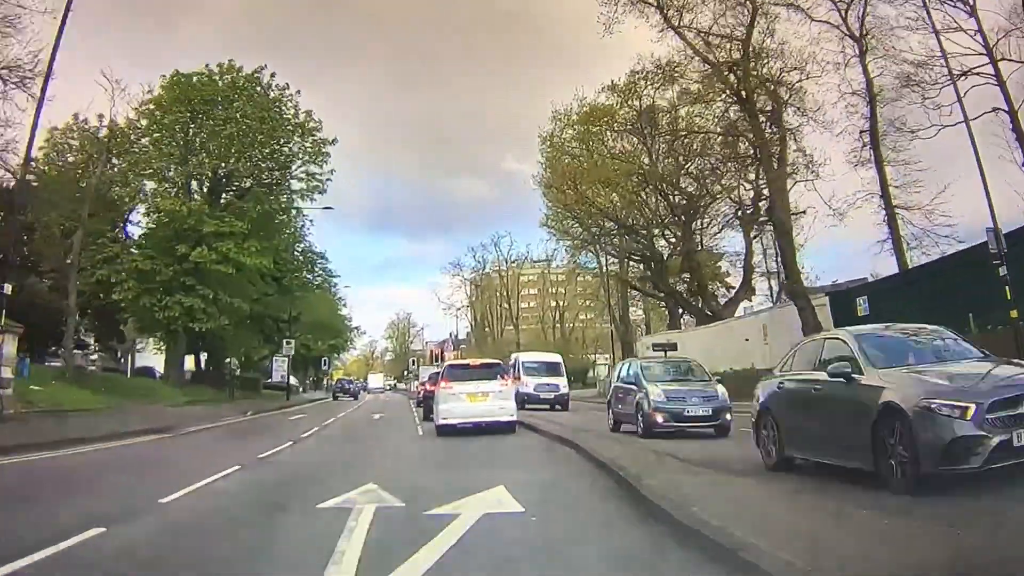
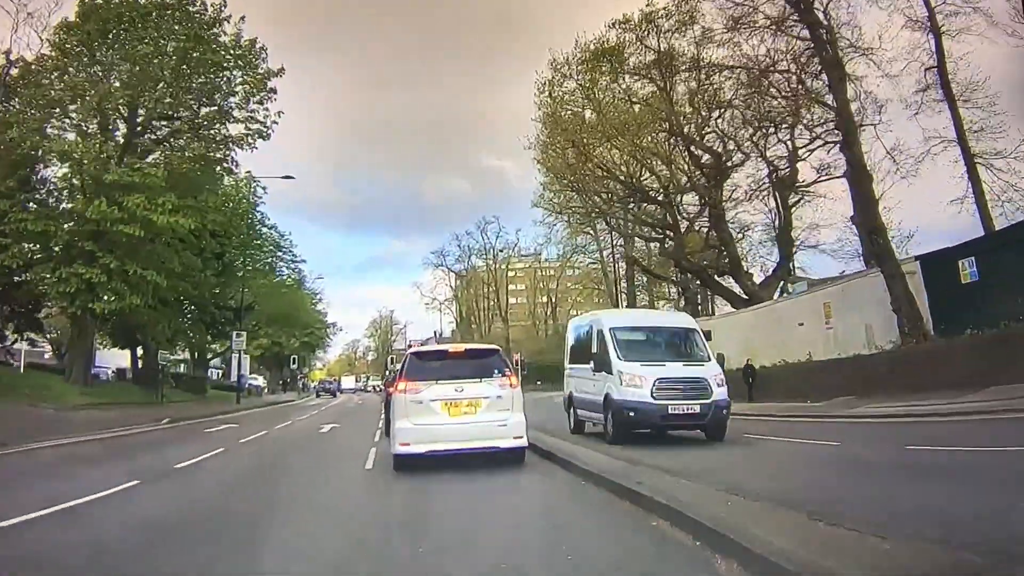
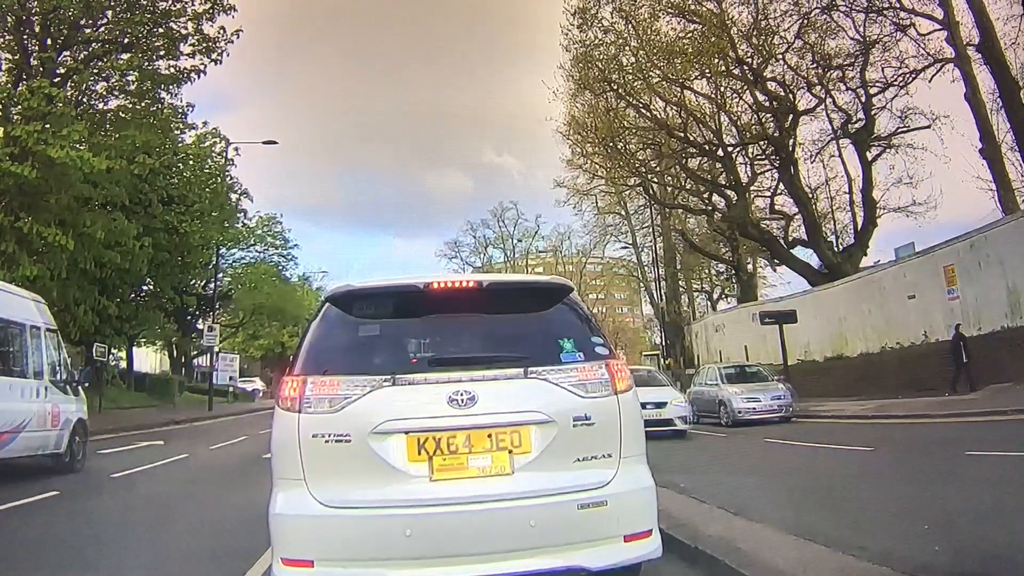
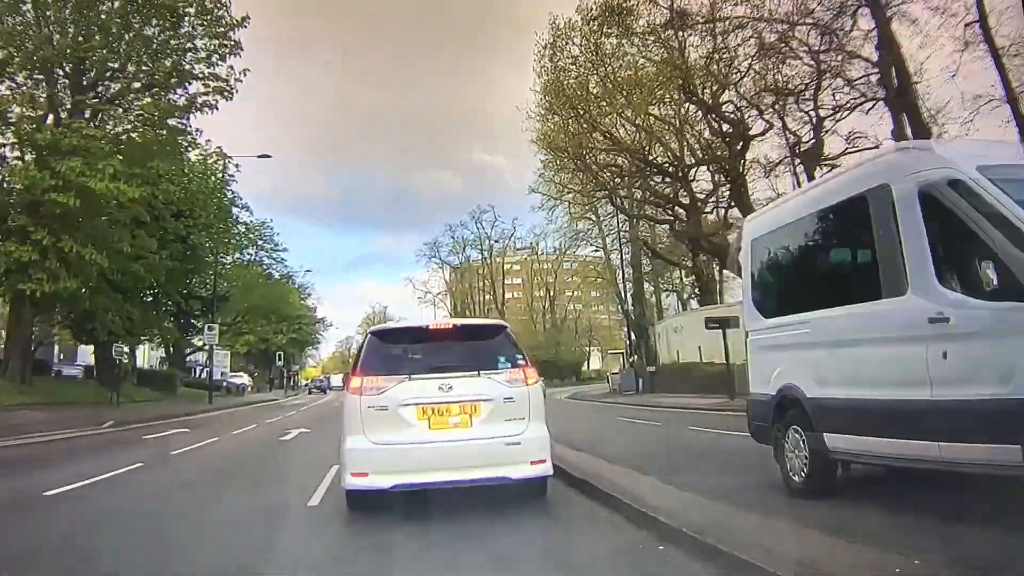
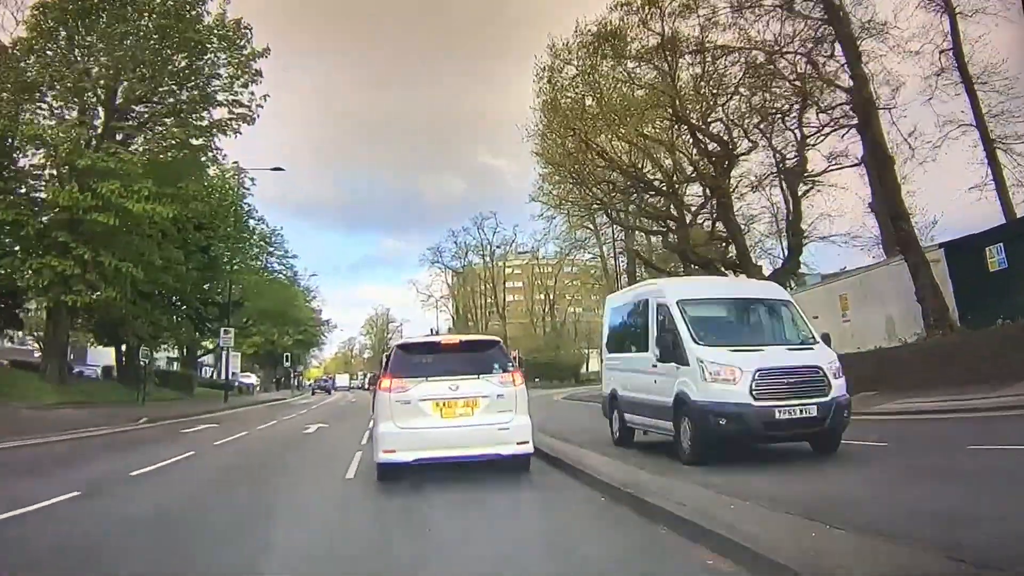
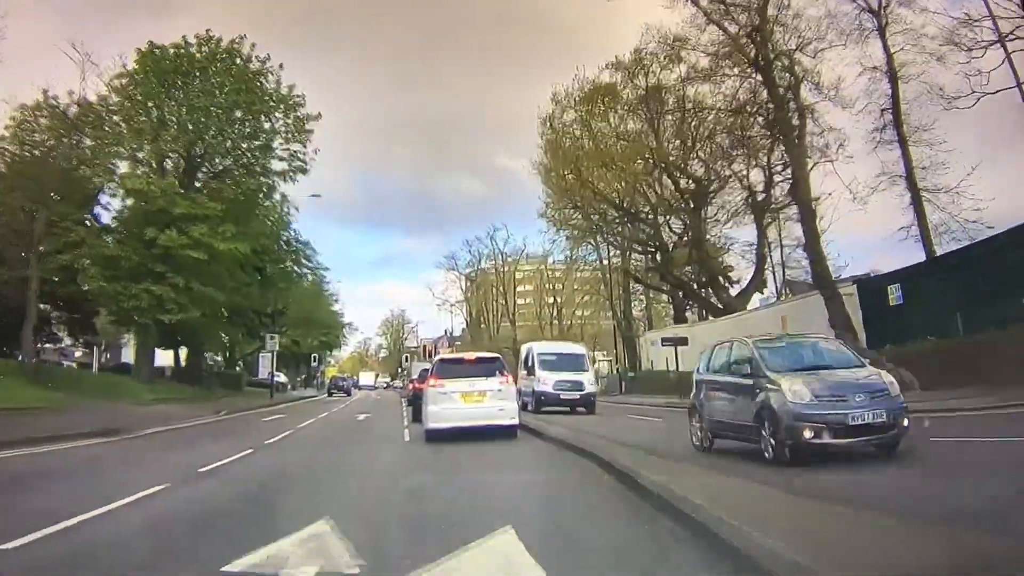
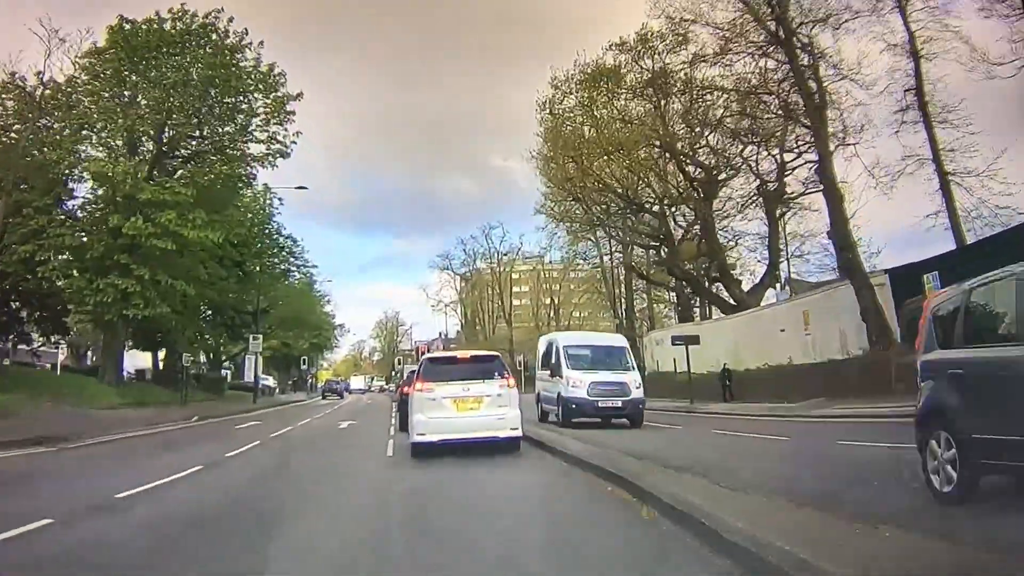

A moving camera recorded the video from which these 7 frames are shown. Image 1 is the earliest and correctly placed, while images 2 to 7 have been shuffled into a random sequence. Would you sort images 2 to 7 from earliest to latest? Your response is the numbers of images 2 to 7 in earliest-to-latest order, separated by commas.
6, 7, 2, 5, 4, 3
